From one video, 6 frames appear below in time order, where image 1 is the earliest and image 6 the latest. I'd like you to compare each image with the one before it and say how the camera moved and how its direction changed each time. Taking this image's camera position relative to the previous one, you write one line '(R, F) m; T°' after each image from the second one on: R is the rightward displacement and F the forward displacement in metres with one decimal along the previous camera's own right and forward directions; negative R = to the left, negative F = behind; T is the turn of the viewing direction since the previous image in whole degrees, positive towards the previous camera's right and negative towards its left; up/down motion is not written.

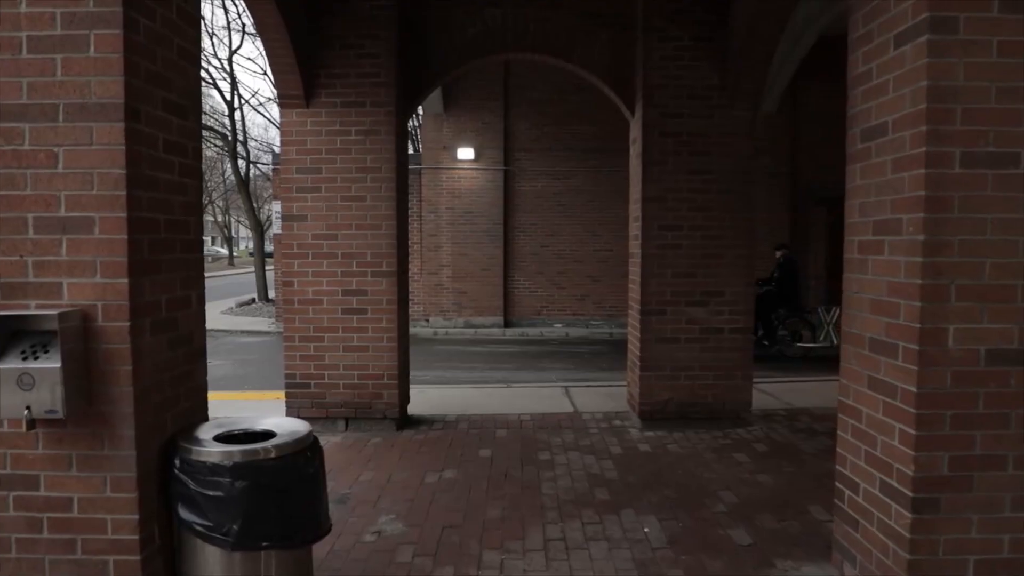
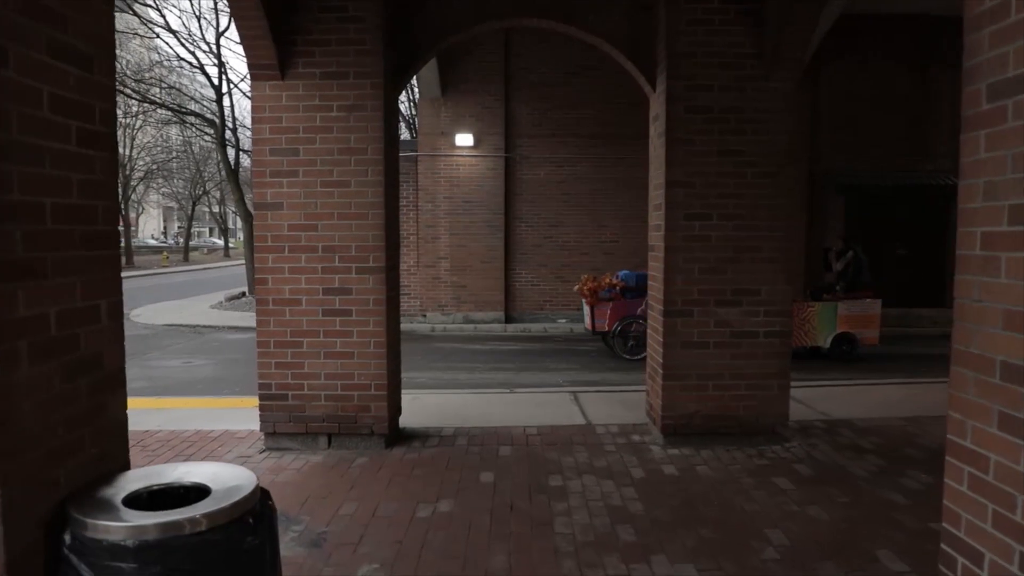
(0.0, +0.7) m; 0°
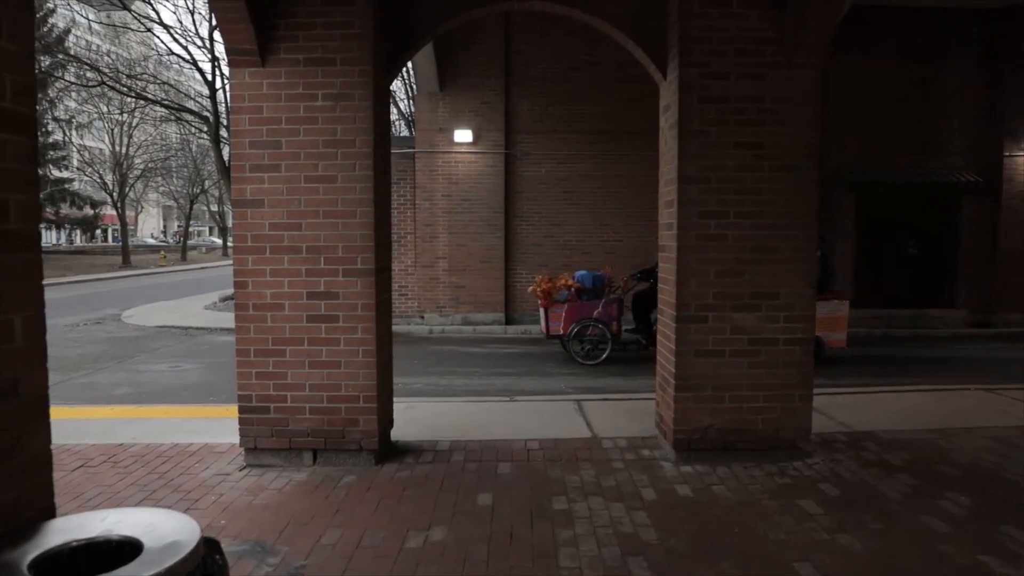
(0.0, +0.4) m; 0°
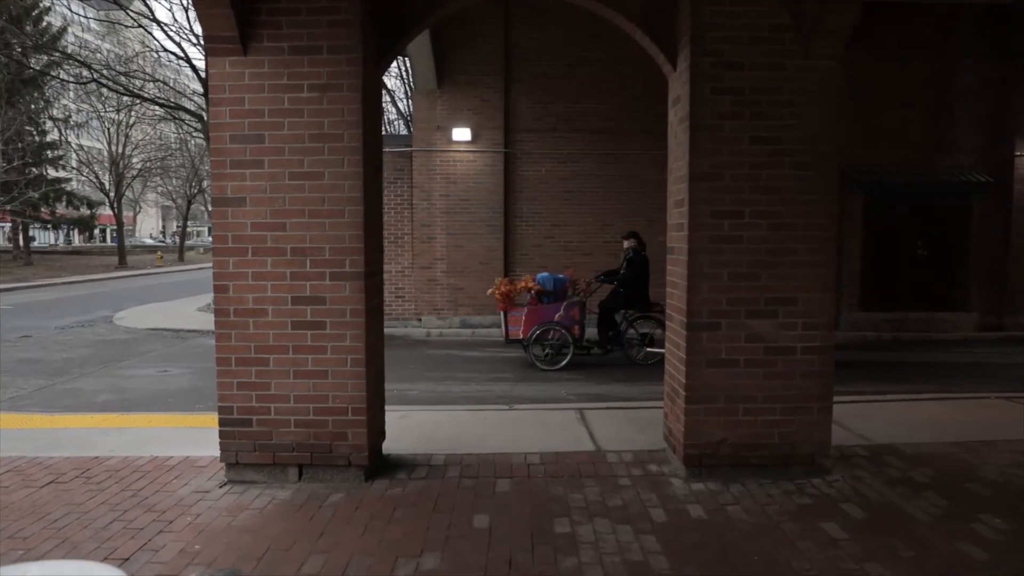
(0.0, +0.3) m; 0°
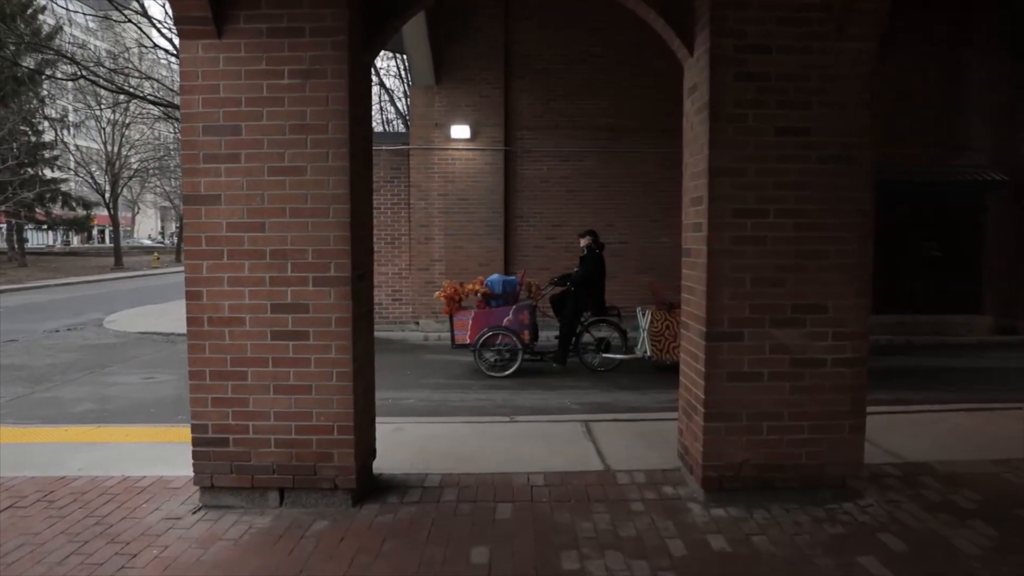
(0.0, +0.4) m; 0°
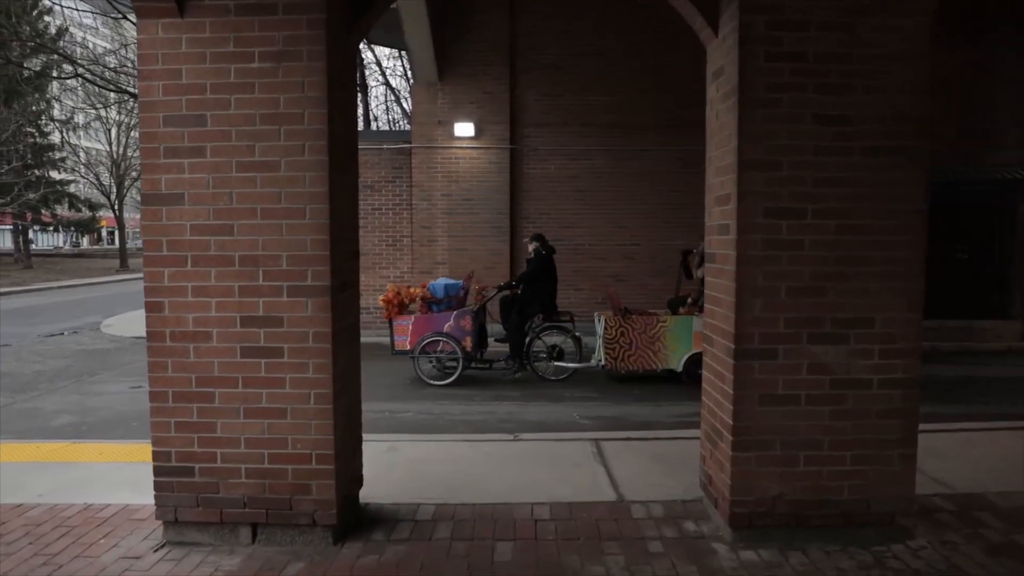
(0.0, +0.5) m; -1°
